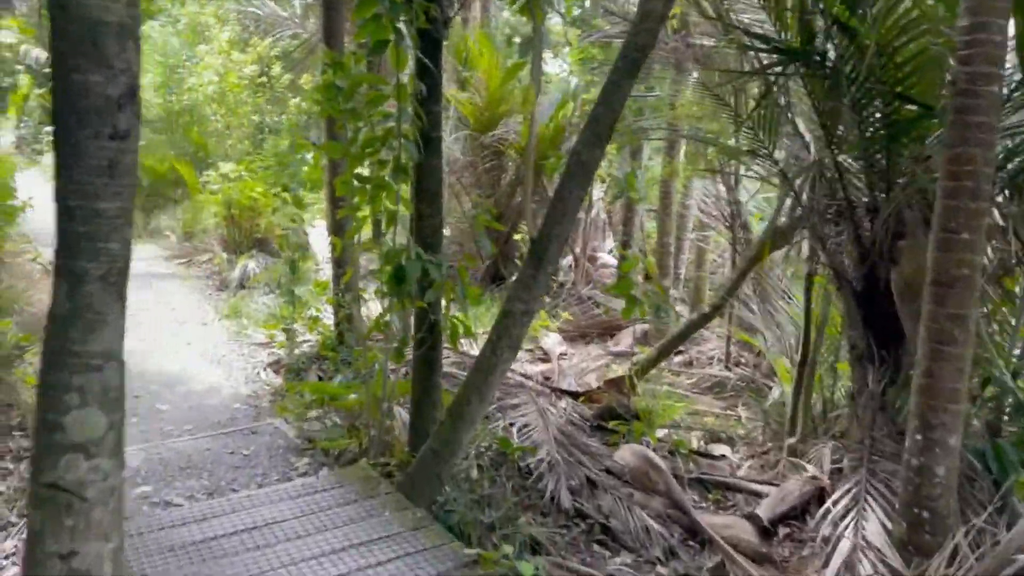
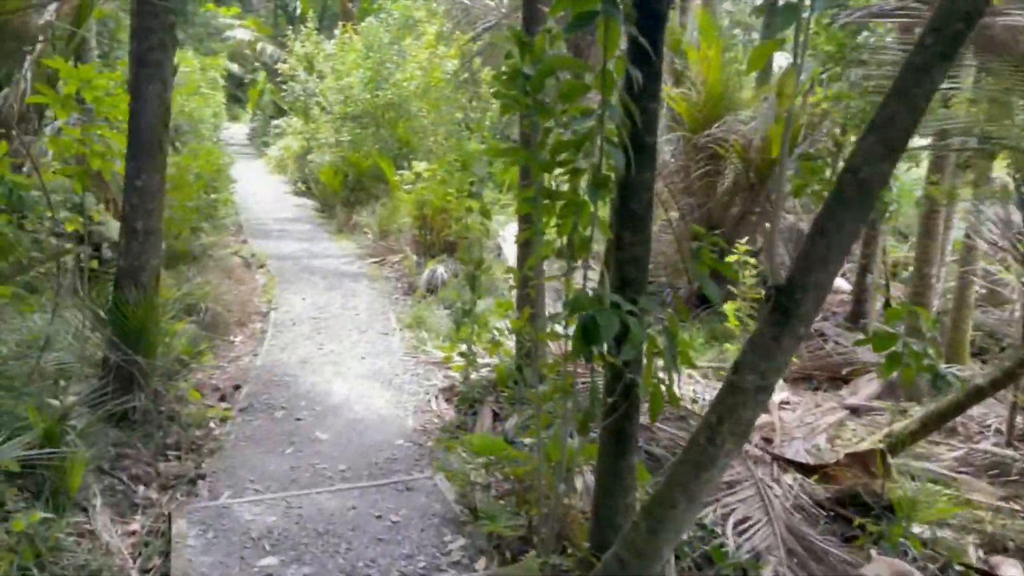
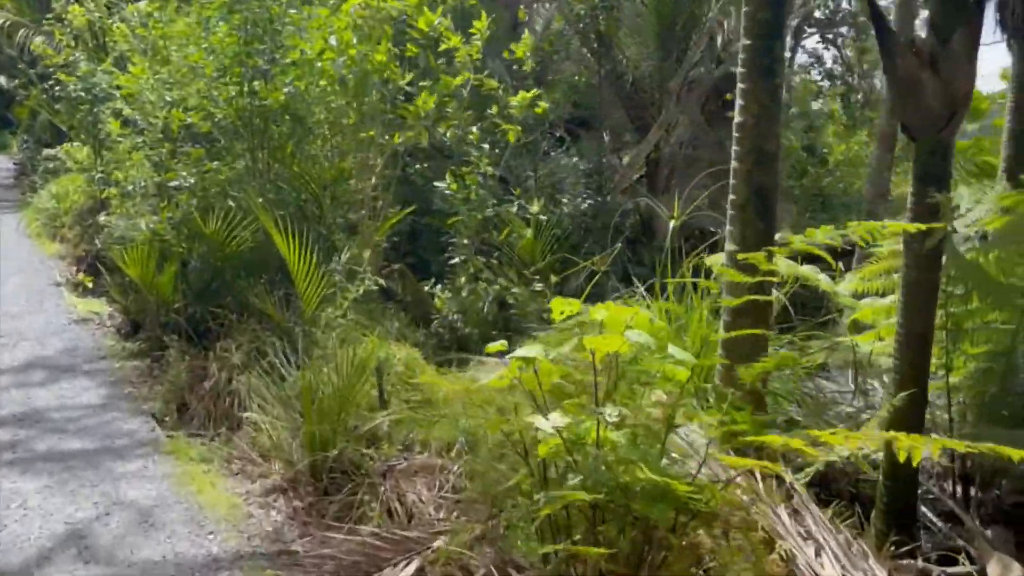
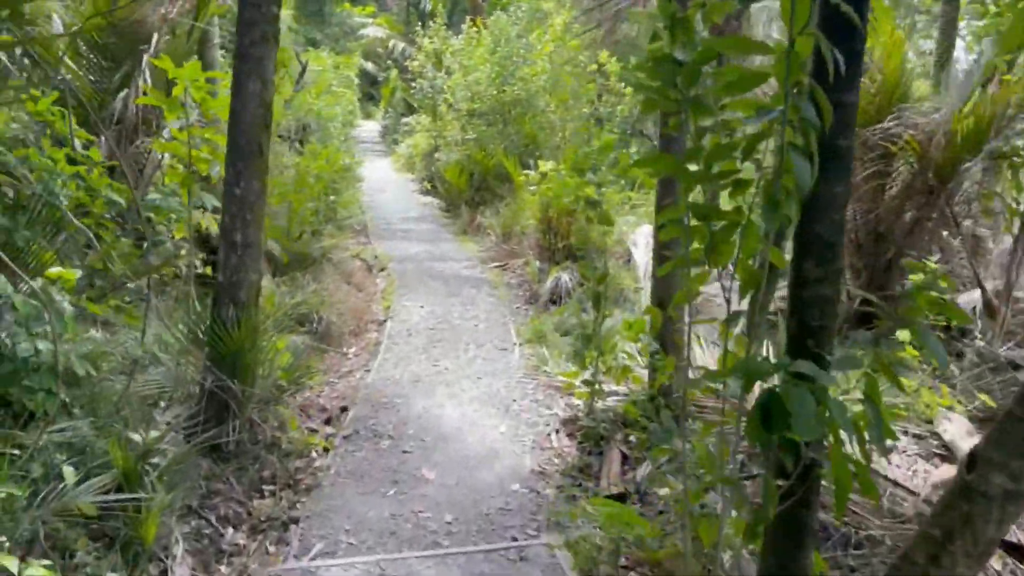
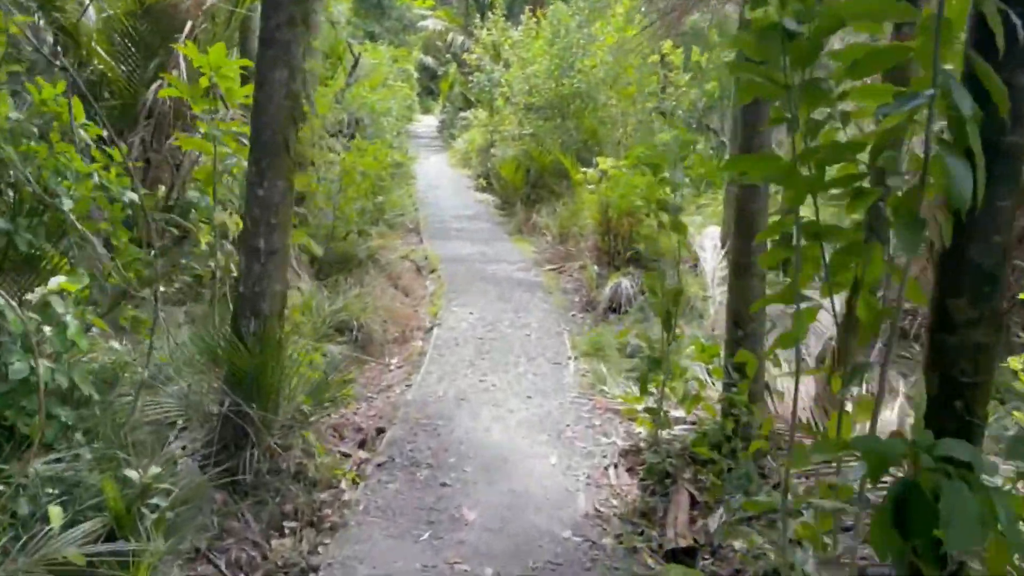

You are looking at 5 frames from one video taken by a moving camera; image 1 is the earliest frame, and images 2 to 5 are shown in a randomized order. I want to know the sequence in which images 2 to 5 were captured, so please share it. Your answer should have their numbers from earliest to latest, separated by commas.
2, 4, 5, 3
